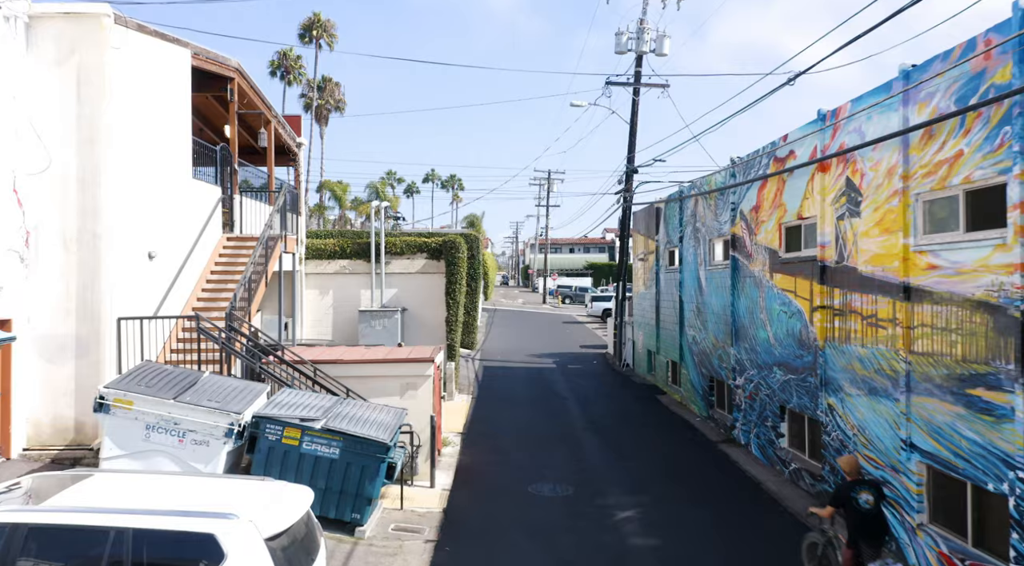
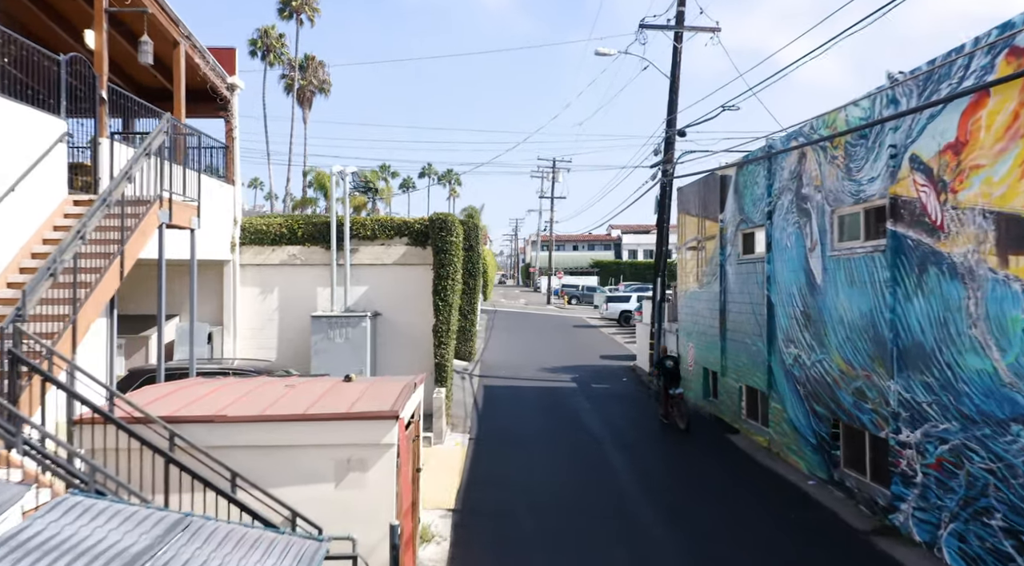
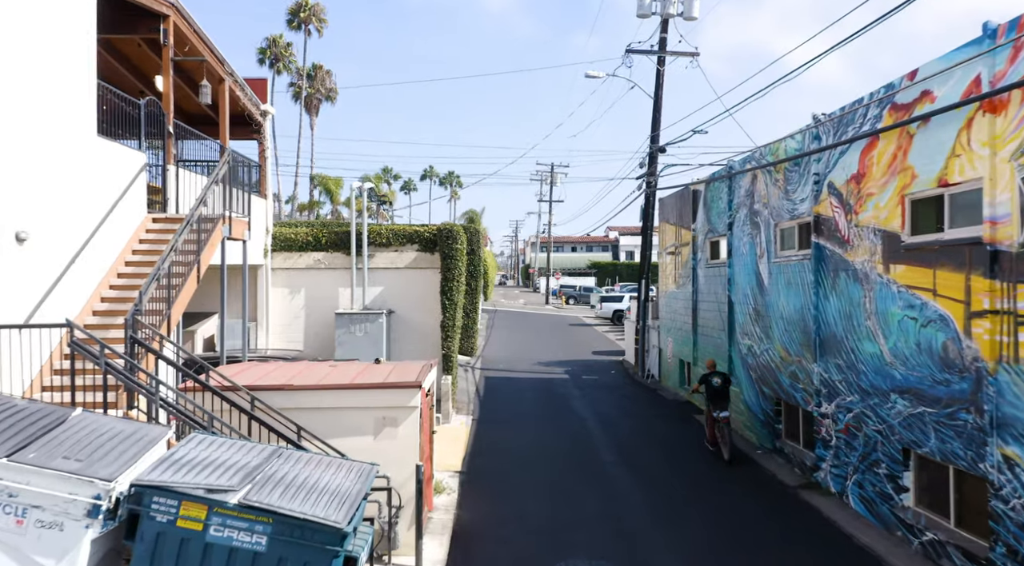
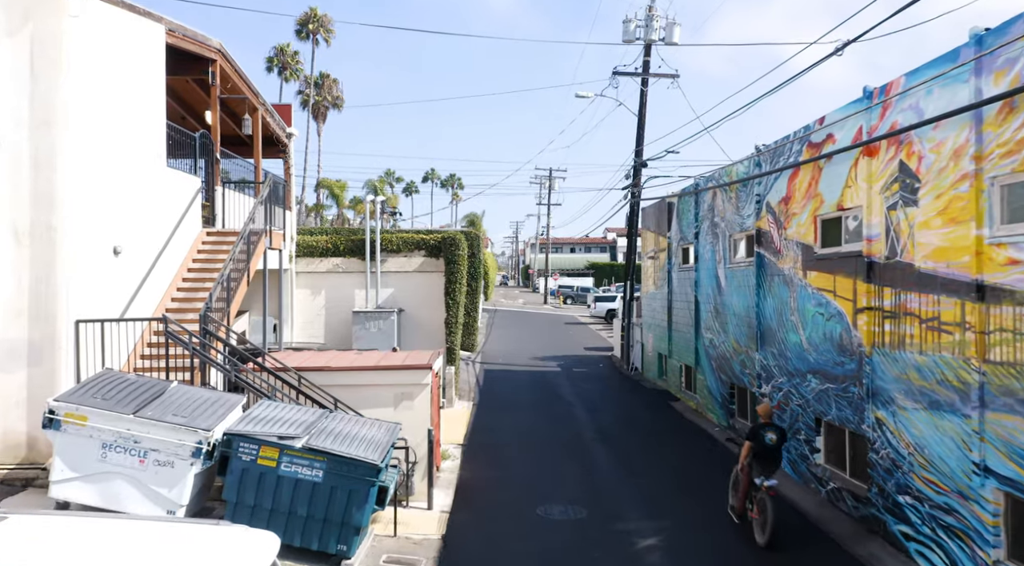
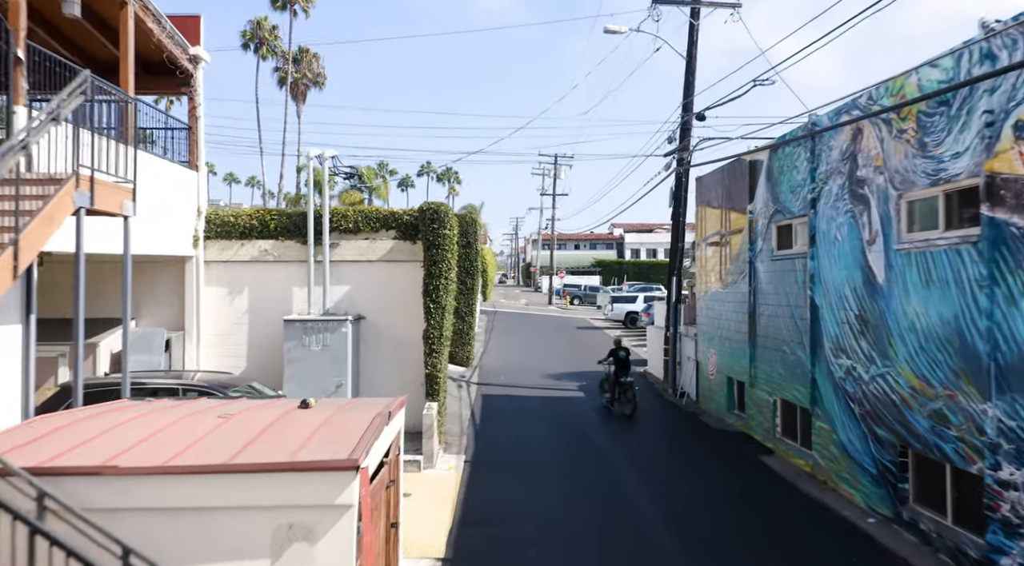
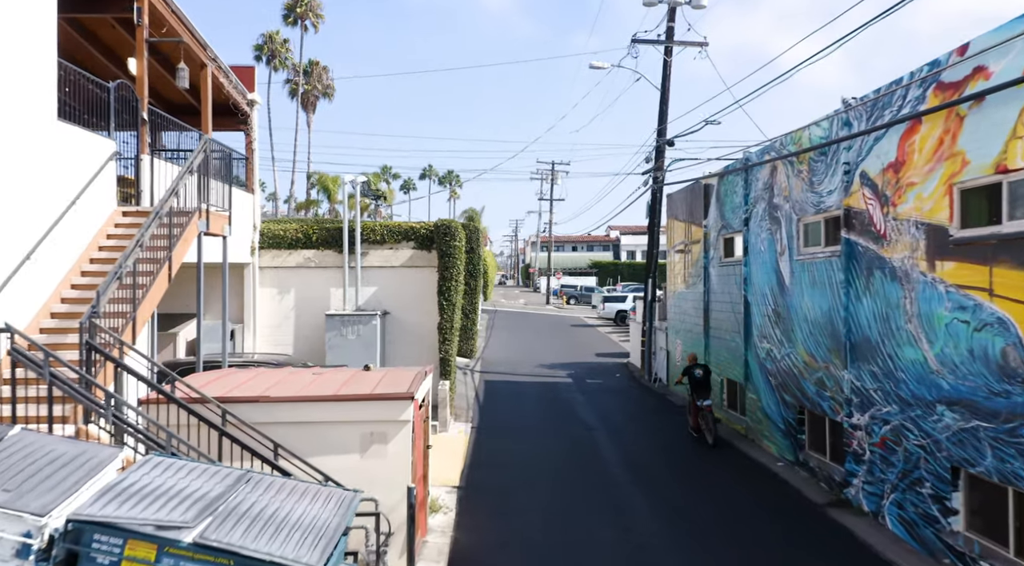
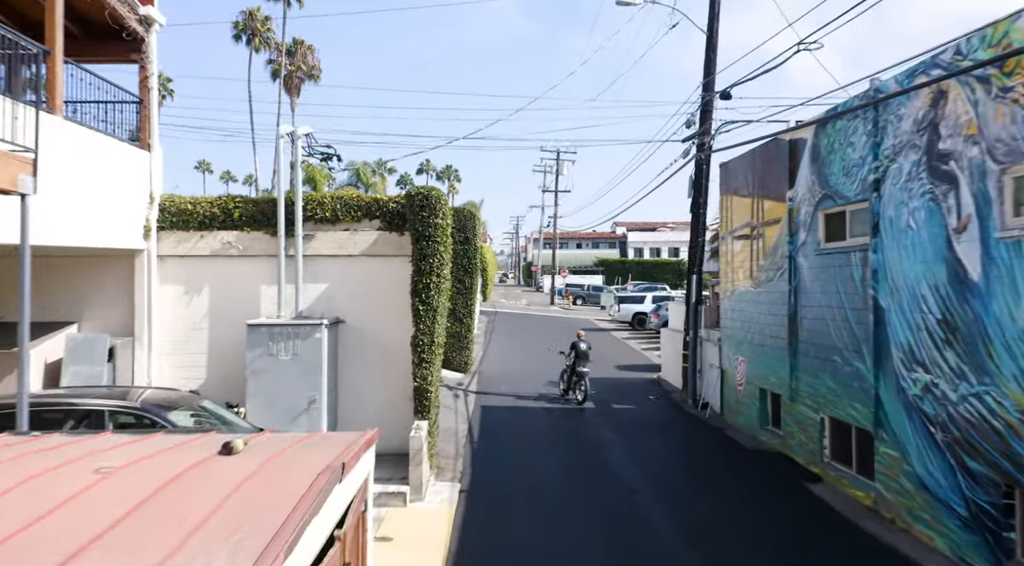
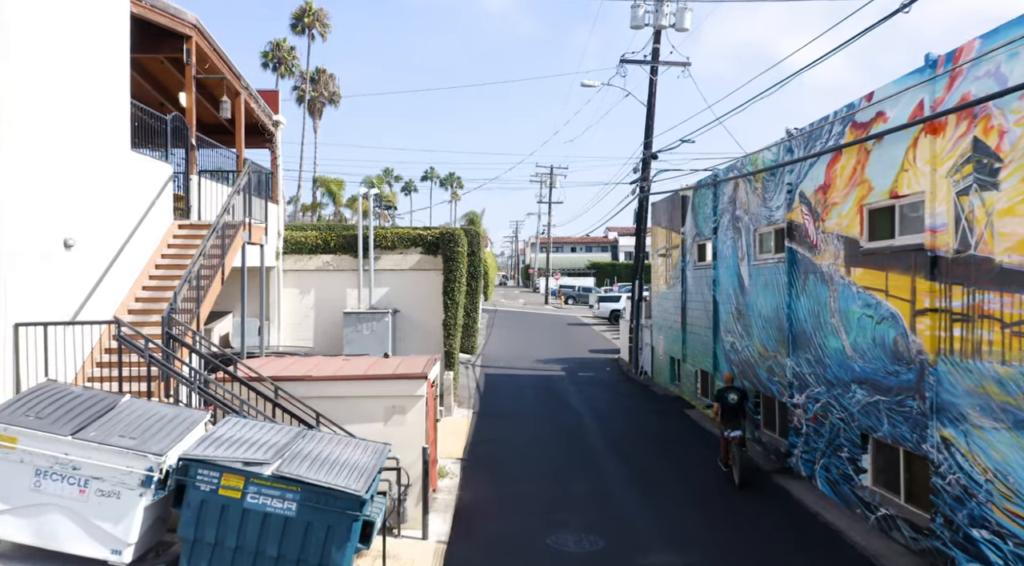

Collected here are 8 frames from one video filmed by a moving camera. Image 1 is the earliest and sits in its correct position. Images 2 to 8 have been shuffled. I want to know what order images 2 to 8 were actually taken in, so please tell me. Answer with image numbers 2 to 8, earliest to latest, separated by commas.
4, 8, 3, 6, 2, 5, 7
